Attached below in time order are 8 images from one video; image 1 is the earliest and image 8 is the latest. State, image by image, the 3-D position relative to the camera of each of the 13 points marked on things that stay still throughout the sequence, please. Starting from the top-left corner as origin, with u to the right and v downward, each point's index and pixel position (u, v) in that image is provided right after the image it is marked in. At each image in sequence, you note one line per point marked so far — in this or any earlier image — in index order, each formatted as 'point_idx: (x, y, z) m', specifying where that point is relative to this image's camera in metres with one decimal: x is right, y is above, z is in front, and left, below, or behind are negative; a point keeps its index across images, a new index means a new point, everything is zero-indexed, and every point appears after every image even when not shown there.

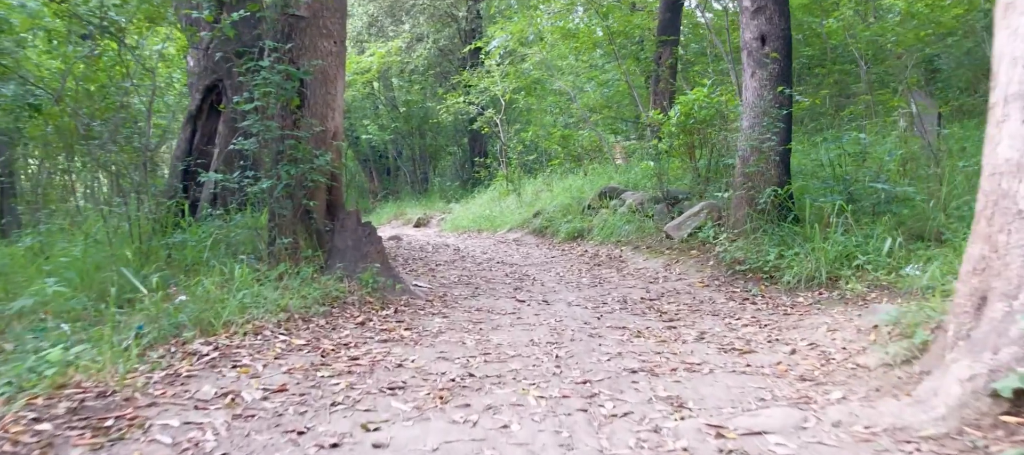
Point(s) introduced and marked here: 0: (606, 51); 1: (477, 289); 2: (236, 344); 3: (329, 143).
0: (+2.3, +4.4, +18.4) m
1: (-0.4, -0.7, +8.0) m
2: (-1.8, -0.8, +4.7) m
3: (-1.9, +0.9, +7.7) m
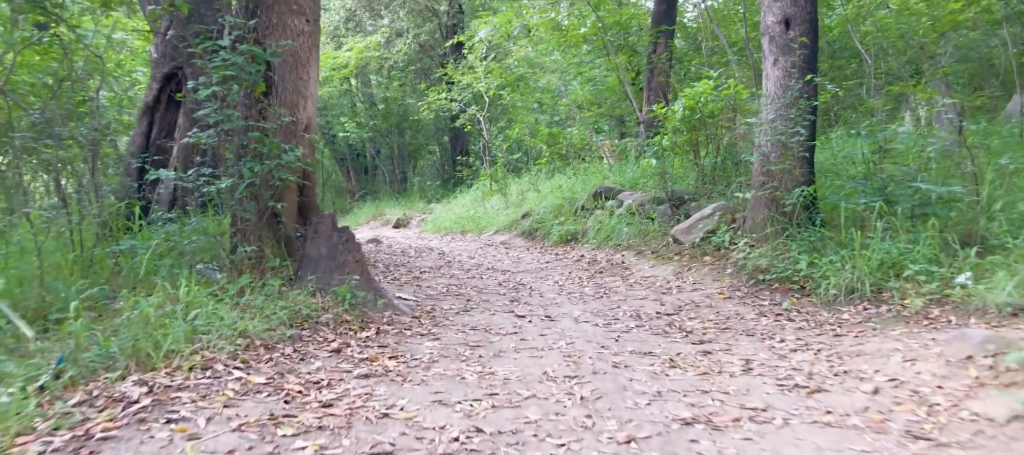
0: (+2.0, +4.4, +17.6) m
1: (-0.4, -0.7, +7.1) m
2: (-1.7, -0.8, +3.7) m
3: (-1.9, +0.9, +6.7) m
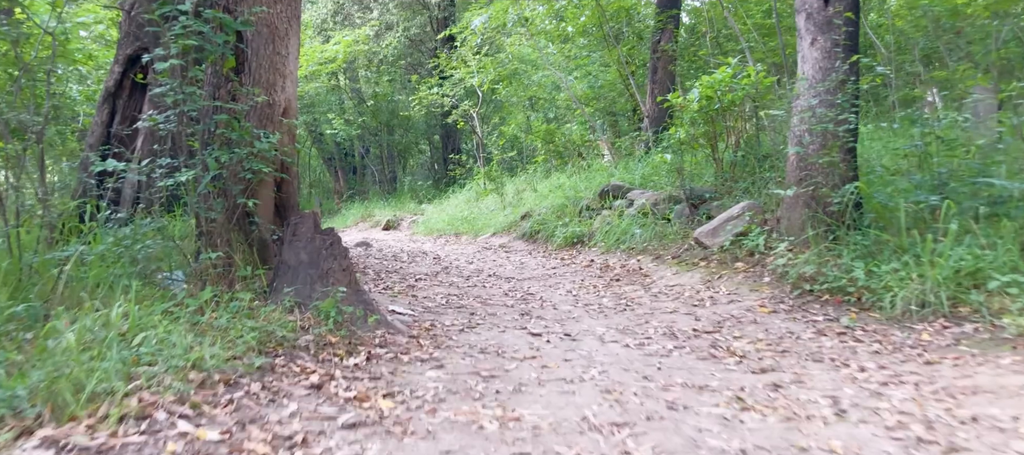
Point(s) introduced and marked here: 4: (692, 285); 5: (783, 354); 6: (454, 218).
0: (+1.9, +4.4, +16.7) m
1: (-0.3, -0.8, +6.1) m
2: (-1.6, -0.8, +2.8) m
3: (-1.8, +0.8, +5.8) m
4: (+1.8, -0.6, +7.2) m
5: (+1.8, -0.8, +4.7) m
6: (-1.4, +0.3, +17.9) m
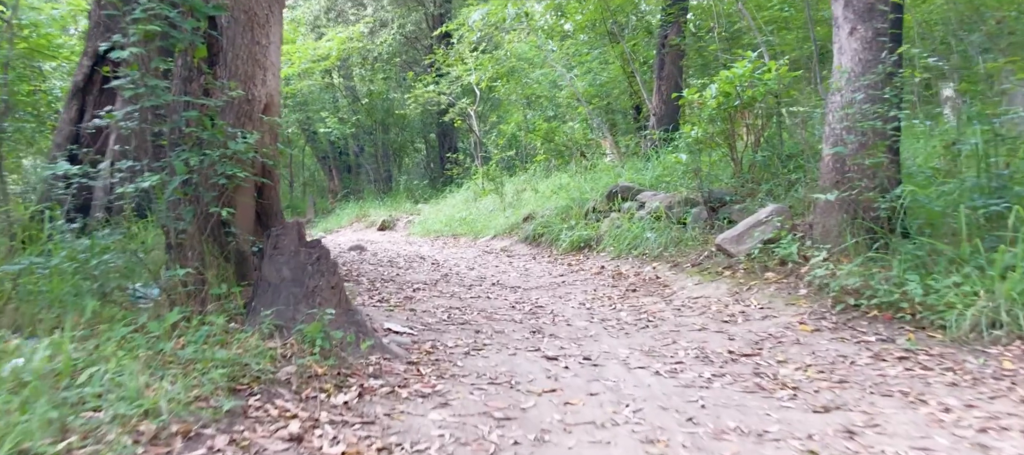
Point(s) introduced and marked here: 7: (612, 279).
0: (+1.9, +4.3, +16.0) m
1: (-0.2, -0.8, +5.5) m
2: (-1.5, -0.9, +2.1) m
3: (-1.8, +0.8, +5.1) m
4: (+1.9, -0.6, +6.5) m
5: (+1.8, -0.9, +4.1) m
6: (-1.4, +0.2, +17.3) m
7: (+1.1, -0.6, +8.1) m
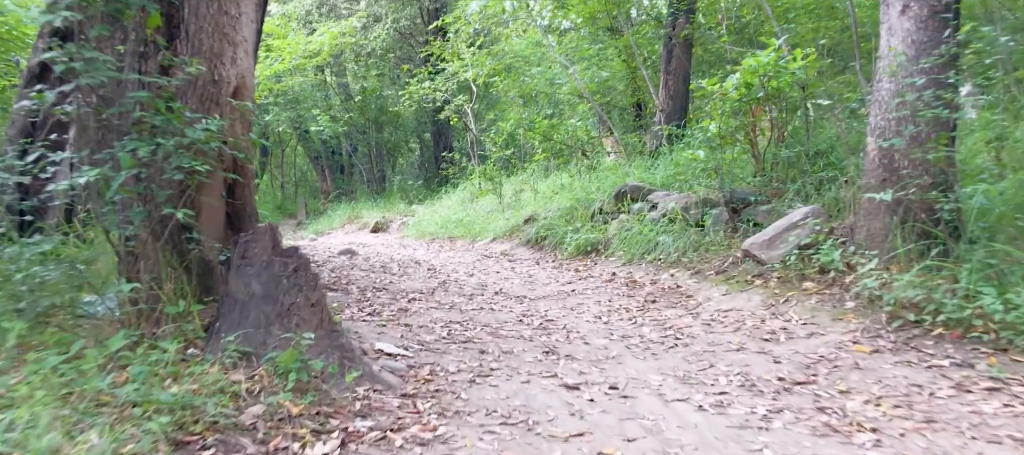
0: (+1.9, +4.3, +15.3) m
1: (-0.2, -0.9, +4.8) m
2: (-1.4, -0.9, +1.3) m
3: (-1.7, +0.7, +4.3) m
4: (+1.9, -0.7, +5.8) m
5: (+1.9, -0.9, +3.3) m
6: (-1.5, +0.2, +16.5) m
7: (+1.2, -0.6, +7.4) m
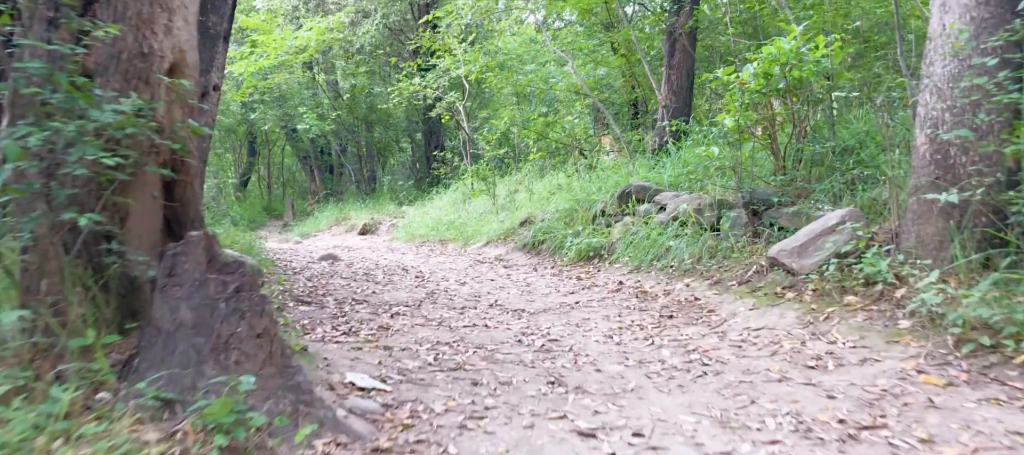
0: (+1.8, +4.2, +14.5) m
1: (-0.2, -0.9, +3.9) m
2: (-1.3, -1.0, +0.5) m
3: (-1.7, +0.7, +3.5) m
4: (+1.9, -0.7, +5.0) m
5: (+1.9, -1.0, +2.6) m
6: (-1.6, +0.1, +15.7) m
7: (+1.1, -0.7, +6.6) m
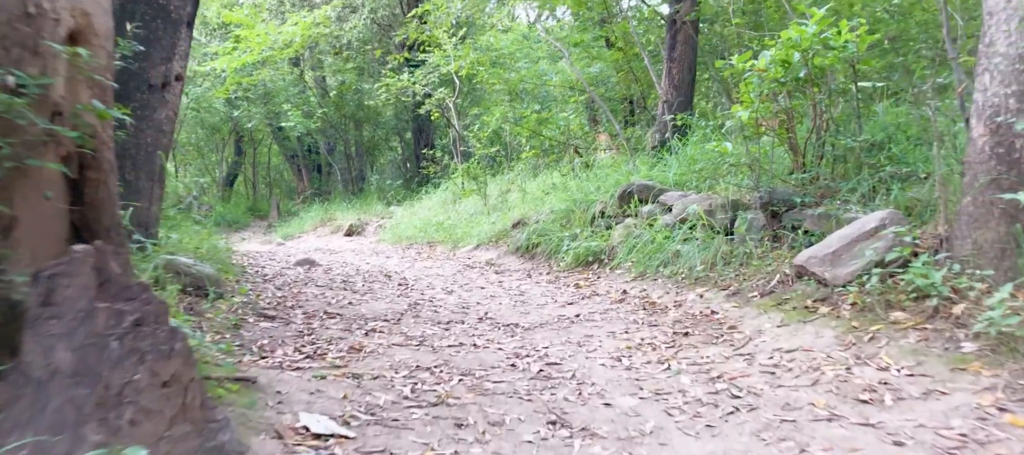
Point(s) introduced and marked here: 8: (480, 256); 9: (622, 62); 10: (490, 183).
0: (+1.6, +4.2, +13.8) m
1: (-0.2, -0.9, +3.2) m
2: (-1.3, -1.0, -0.2) m
3: (-1.7, +0.7, +2.8) m
4: (+1.9, -0.7, +4.3) m
5: (+1.9, -1.0, +1.8) m
6: (-1.8, +0.1, +15.0) m
7: (+1.1, -0.7, +5.9) m
8: (-0.5, -0.4, +10.9) m
9: (+2.2, +3.3, +14.2) m
10: (-0.5, +0.9, +15.5) m
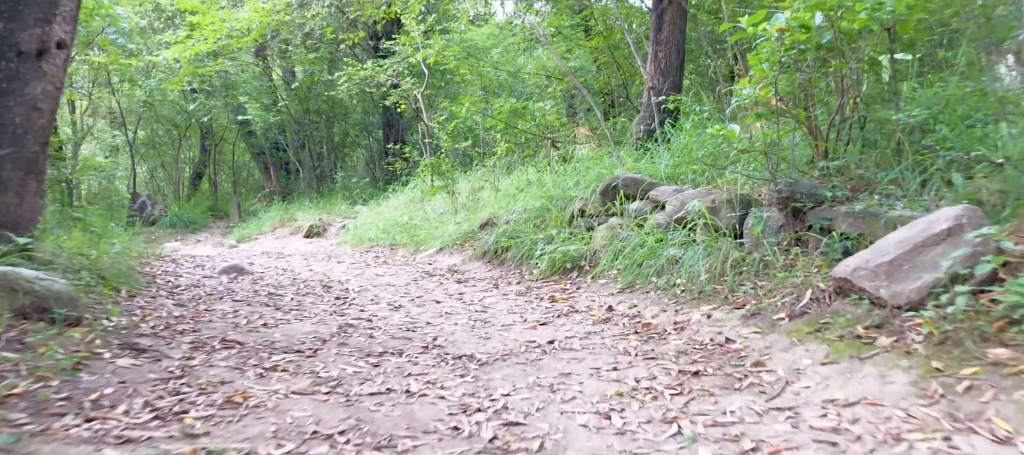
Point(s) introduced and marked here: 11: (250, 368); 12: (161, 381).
0: (+1.1, +4.2, +12.5) m
1: (-0.4, -0.9, +1.8) m
2: (-1.5, -1.0, -1.6) m
3: (-1.9, +0.7, +1.3) m
4: (+1.6, -0.7, +3.0) m
5: (+1.7, -1.0, +0.5) m
6: (-2.3, +0.1, +13.5) m
7: (+0.8, -0.7, +4.5) m
8: (-0.9, -0.4, +9.5) m
9: (+1.7, +3.2, +12.9) m
10: (-1.0, +0.9, +14.1) m
11: (-1.4, -0.8, +4.0) m
12: (-1.8, -0.8, +3.7) m
